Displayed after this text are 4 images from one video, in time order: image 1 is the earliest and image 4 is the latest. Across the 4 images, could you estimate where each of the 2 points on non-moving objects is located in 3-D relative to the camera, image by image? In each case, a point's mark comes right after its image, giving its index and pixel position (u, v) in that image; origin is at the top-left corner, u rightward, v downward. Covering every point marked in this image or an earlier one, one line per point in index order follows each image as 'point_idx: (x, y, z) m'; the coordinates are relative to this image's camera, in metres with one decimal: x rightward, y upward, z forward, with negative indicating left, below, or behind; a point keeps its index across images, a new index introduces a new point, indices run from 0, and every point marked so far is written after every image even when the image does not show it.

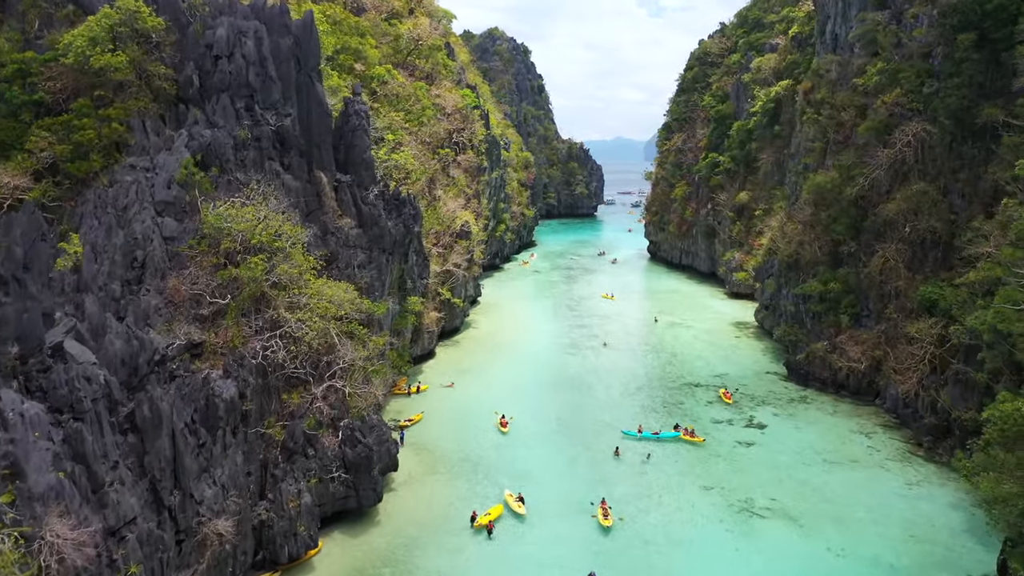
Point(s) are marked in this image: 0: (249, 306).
0: (-4.8, -0.4, +14.3) m
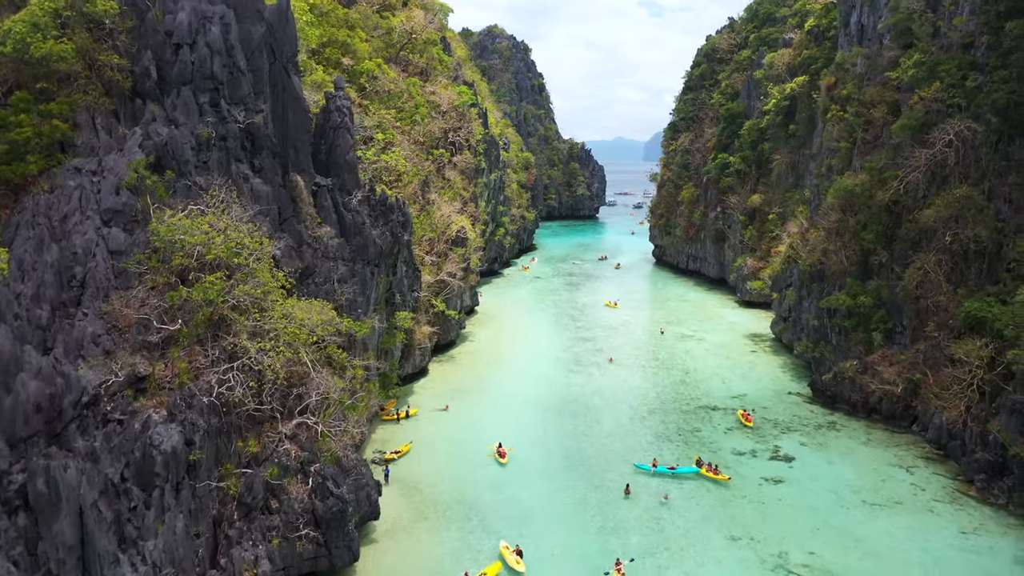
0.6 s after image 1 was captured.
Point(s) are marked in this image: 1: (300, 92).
0: (-4.8, -0.7, +12.3) m
1: (-4.6, +4.3, +17.1) m
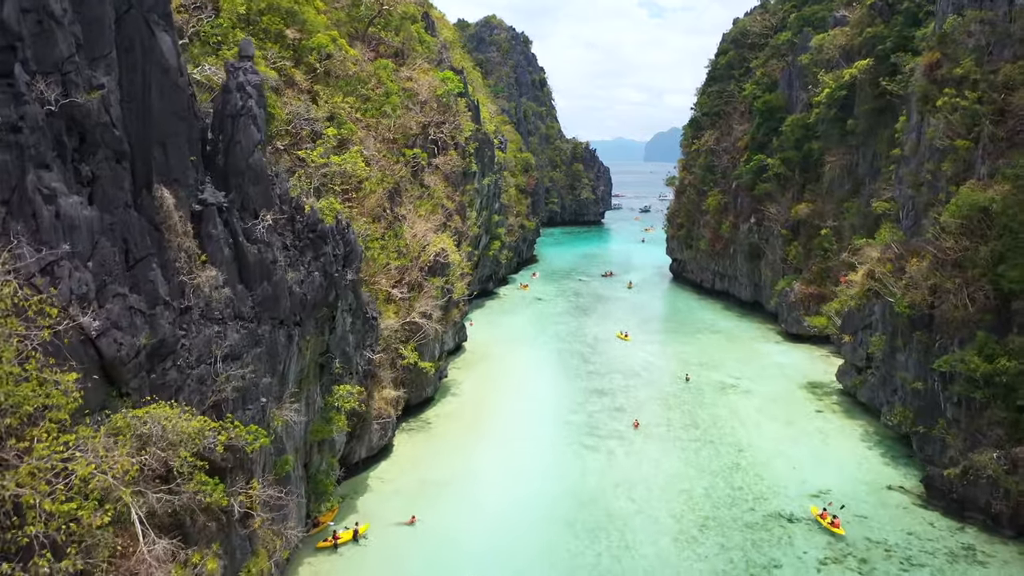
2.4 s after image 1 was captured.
0: (-5.0, -1.8, +6.1) m
1: (-4.8, +3.2, +10.9) m
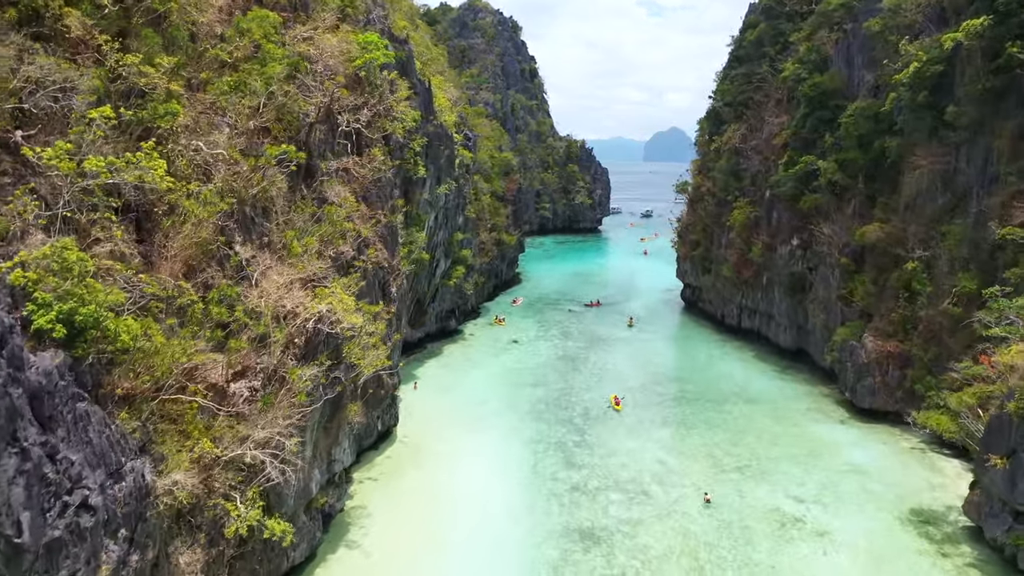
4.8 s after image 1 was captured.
0: (-6.1, -3.2, -2.3) m
1: (-5.9, +1.8, +2.5) m
